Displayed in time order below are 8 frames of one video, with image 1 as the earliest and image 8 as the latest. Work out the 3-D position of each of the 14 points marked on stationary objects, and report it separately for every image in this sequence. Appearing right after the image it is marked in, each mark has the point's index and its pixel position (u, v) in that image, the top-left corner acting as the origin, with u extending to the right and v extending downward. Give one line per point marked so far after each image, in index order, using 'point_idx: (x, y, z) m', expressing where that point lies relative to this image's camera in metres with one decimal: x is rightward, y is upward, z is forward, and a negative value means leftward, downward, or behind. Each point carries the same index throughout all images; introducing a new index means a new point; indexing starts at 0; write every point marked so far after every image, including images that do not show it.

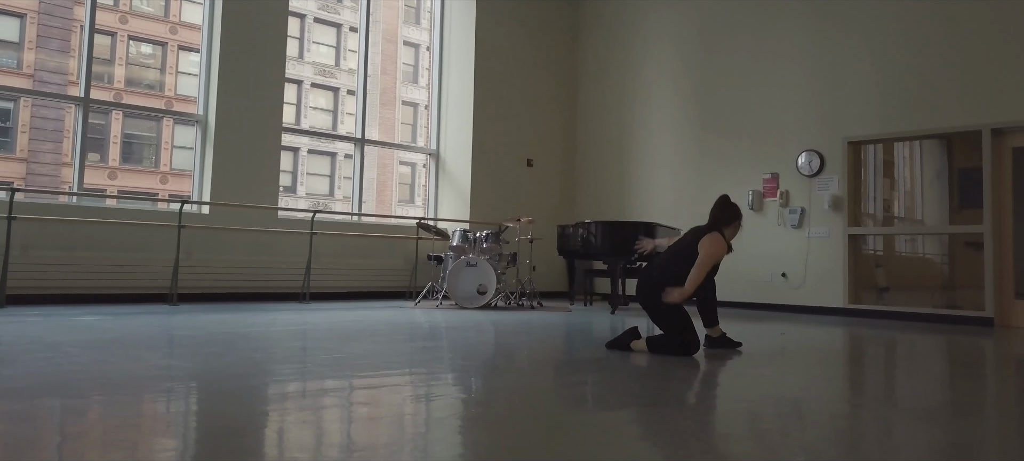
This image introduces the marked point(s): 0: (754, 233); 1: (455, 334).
0: (+2.6, 0.0, +7.0) m
1: (-0.6, -0.8, +5.8) m
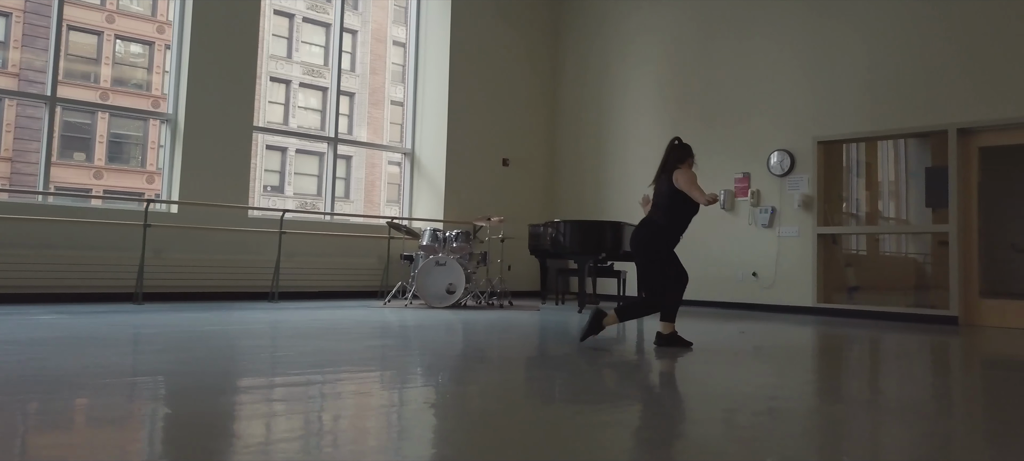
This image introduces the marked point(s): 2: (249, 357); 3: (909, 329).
0: (+2.3, 0.0, +7.3) m
1: (-0.6, -0.8, +5.7) m
2: (-1.7, -0.8, +4.6) m
3: (+3.4, -0.9, +5.9) m
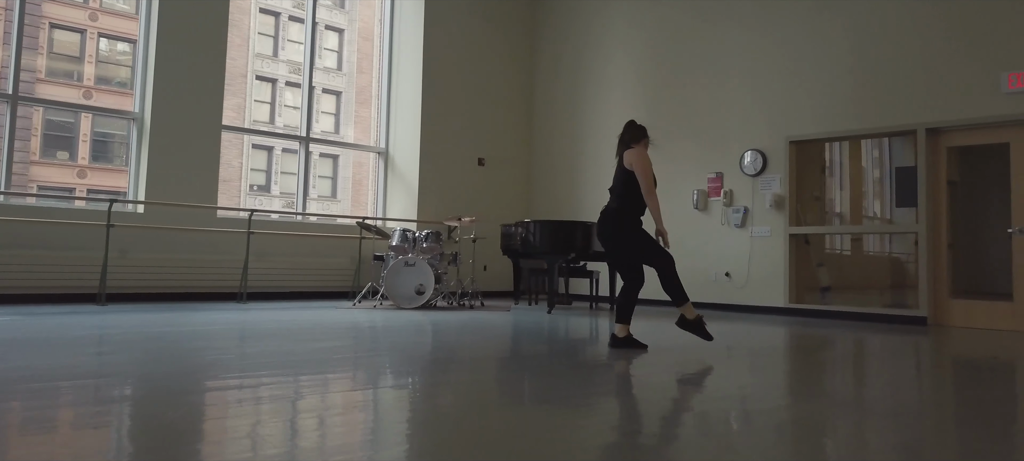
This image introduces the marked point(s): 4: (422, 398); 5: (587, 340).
0: (+2.0, 0.0, +7.3) m
1: (-0.9, -0.8, +5.6) m
2: (-2.0, -0.8, +4.5) m
3: (+3.2, -0.9, +5.8) m
4: (-0.4, -0.7, +3.0) m
5: (+0.6, -0.9, +5.7) m
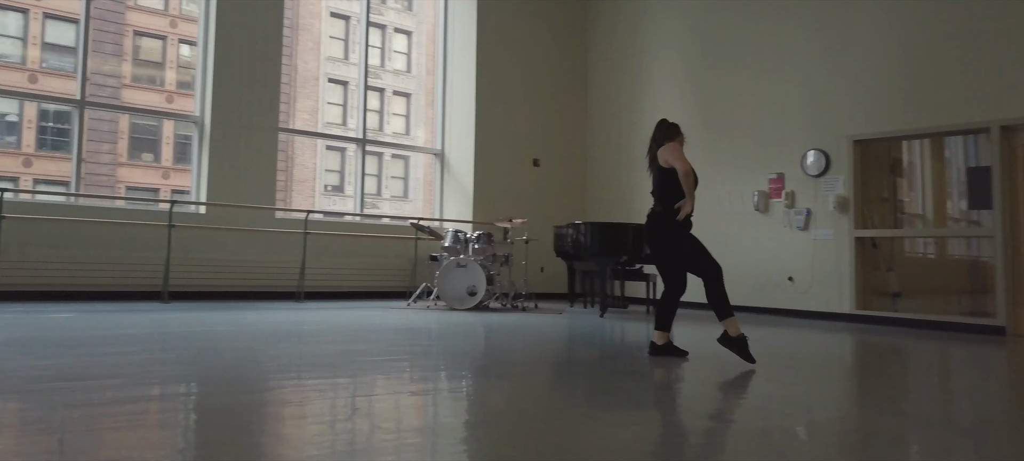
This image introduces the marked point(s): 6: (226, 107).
0: (+2.6, 0.0, +7.1) m
1: (-0.5, -0.8, +5.7) m
2: (-1.7, -0.8, +4.6) m
3: (+3.6, -0.9, +5.5) m
4: (-0.2, -0.8, +3.1) m
5: (+1.0, -0.9, +5.6) m
6: (-2.9, +1.2, +6.8) m
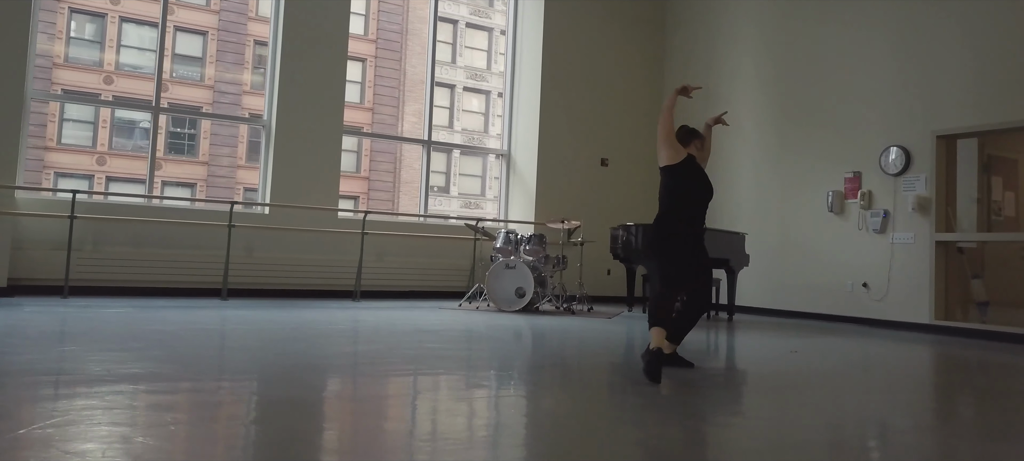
0: (+3.2, -0.1, +6.6) m
1: (-0.1, -0.8, +5.7) m
2: (-1.4, -0.8, +4.9) m
3: (+3.9, -0.9, +4.9) m
4: (-0.2, -0.8, +3.1) m
5: (+1.4, -1.0, +5.5) m
6: (-2.2, +1.2, +7.2) m
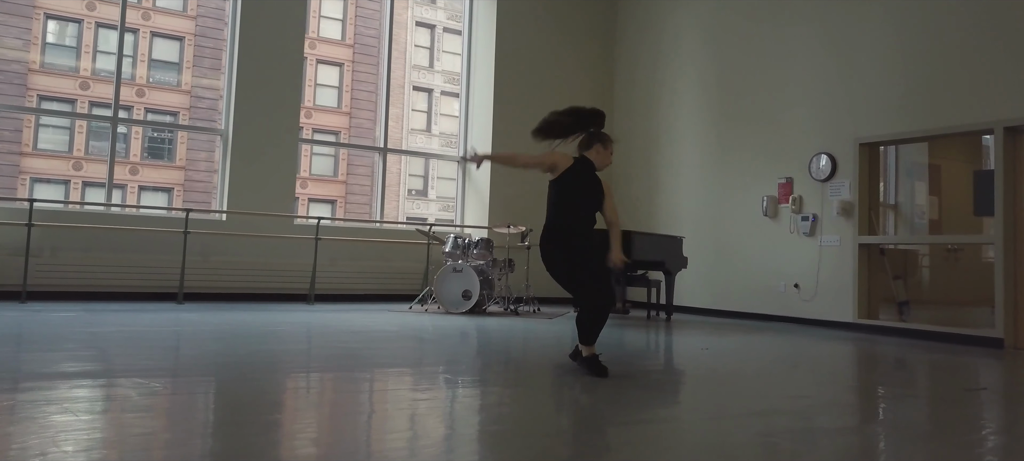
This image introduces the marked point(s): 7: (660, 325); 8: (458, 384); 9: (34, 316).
0: (+2.7, -0.1, +6.9) m
1: (-0.5, -0.9, +6.0) m
2: (-1.9, -0.9, +5.1) m
3: (+3.4, -0.9, +5.3) m
4: (-0.7, -0.8, +3.4) m
5: (+0.9, -1.0, +5.8) m
6: (-2.8, +1.2, +7.4) m
7: (+1.5, -0.9, +6.6) m
8: (-0.3, -0.9, +4.0) m
9: (-3.8, -0.7, +5.3) m
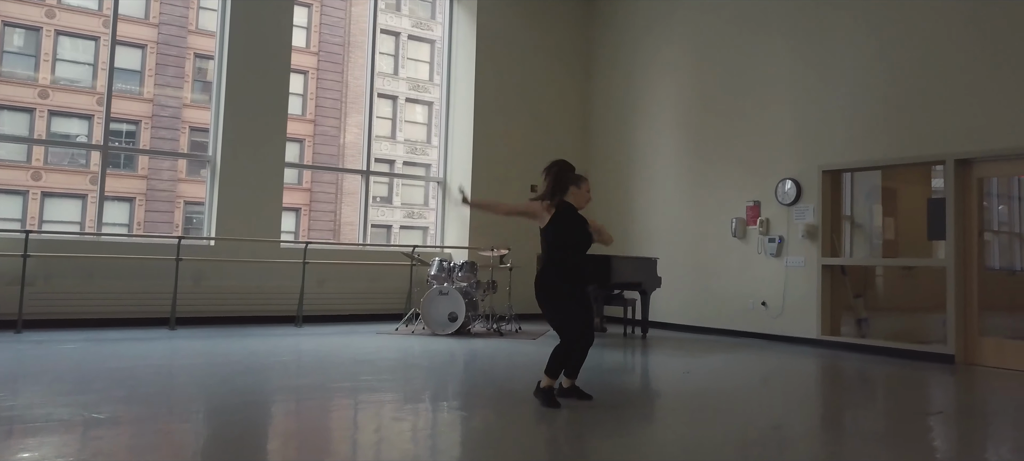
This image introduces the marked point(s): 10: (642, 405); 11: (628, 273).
0: (+2.5, -0.3, +7.3) m
1: (-0.7, -1.1, +6.2) m
2: (-2.0, -1.1, +5.2) m
3: (+3.3, -1.2, +5.7) m
4: (-0.7, -1.0, +3.6) m
5: (+0.8, -1.2, +6.0) m
6: (-3.0, +0.9, +7.5) m
7: (+1.3, -1.1, +6.9) m
8: (-0.4, -1.1, +4.2) m
9: (-3.9, -0.9, +5.3) m
10: (+0.9, -1.2, +4.6) m
11: (+1.1, -0.4, +6.5) m
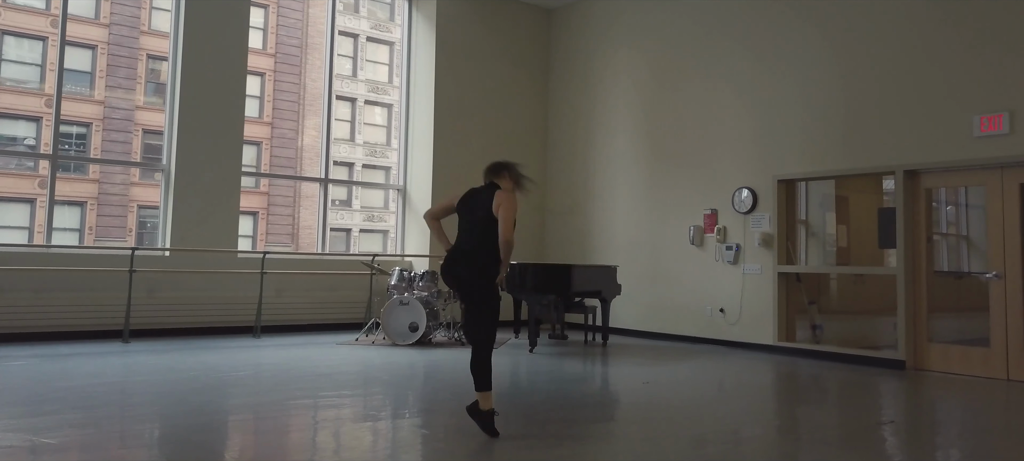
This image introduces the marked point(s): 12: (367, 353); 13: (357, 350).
0: (+2.1, -0.4, +7.4) m
1: (-1.0, -1.2, +6.1) m
2: (-2.3, -1.2, +5.1) m
3: (+3.0, -1.2, +5.8) m
4: (-0.9, -1.1, +3.5) m
5: (+0.4, -1.3, +6.0) m
6: (-3.4, +0.8, +7.3) m
7: (+0.9, -1.2, +7.0) m
8: (-0.6, -1.2, +4.2) m
9: (-4.2, -1.0, +5.0) m
10: (+0.6, -1.3, +4.6) m
11: (+0.8, -0.5, +6.6) m
12: (-1.3, -1.2, +6.2) m
13: (-1.5, -1.1, +6.3) m
